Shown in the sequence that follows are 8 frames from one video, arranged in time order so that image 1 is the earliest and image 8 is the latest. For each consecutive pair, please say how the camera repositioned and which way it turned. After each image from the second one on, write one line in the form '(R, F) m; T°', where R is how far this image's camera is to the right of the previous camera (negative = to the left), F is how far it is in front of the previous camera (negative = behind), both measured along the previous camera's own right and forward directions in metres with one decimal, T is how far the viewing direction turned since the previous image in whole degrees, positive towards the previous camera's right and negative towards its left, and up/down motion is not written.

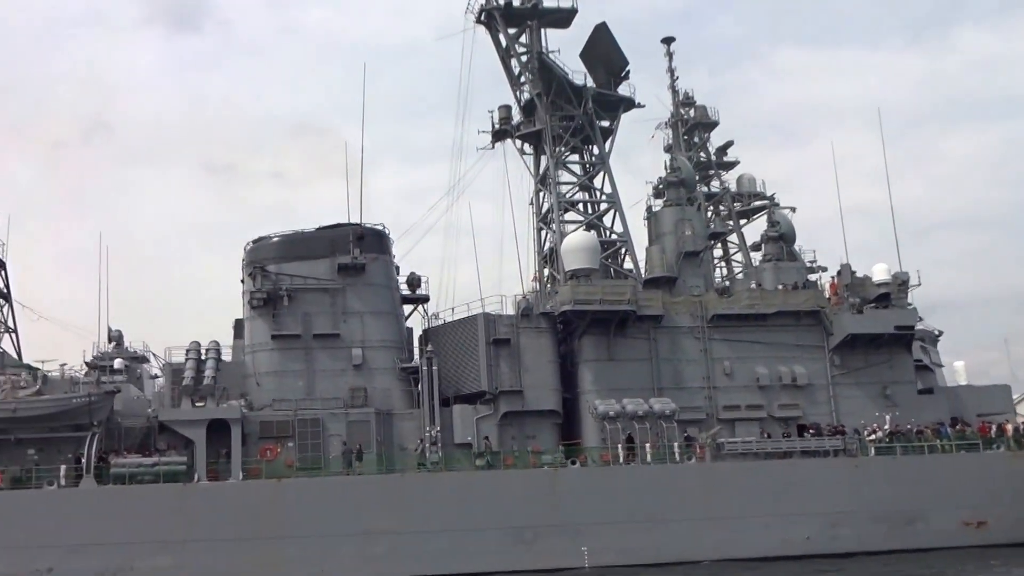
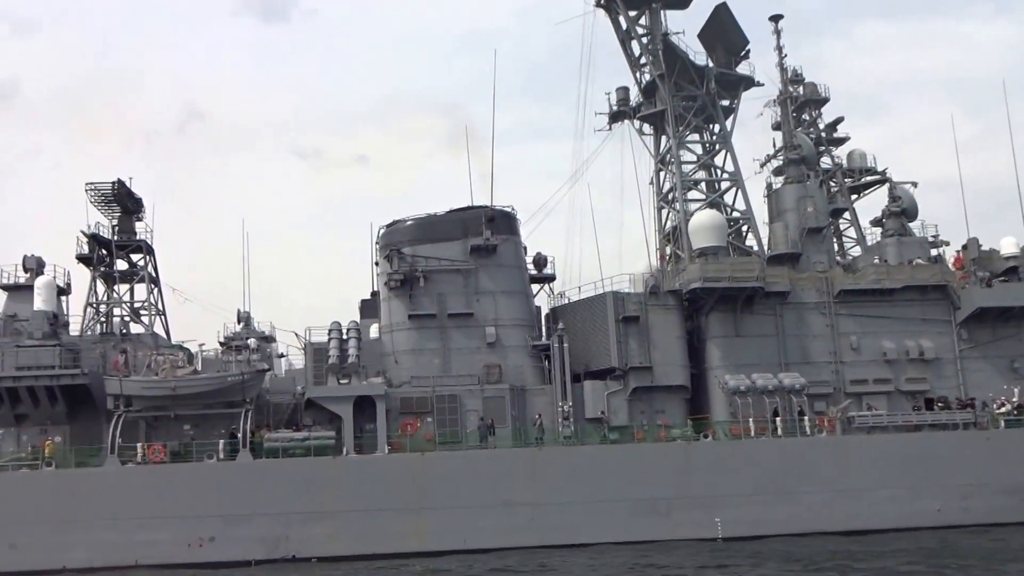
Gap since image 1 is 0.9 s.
(-2.9, -0.5) m; -2°
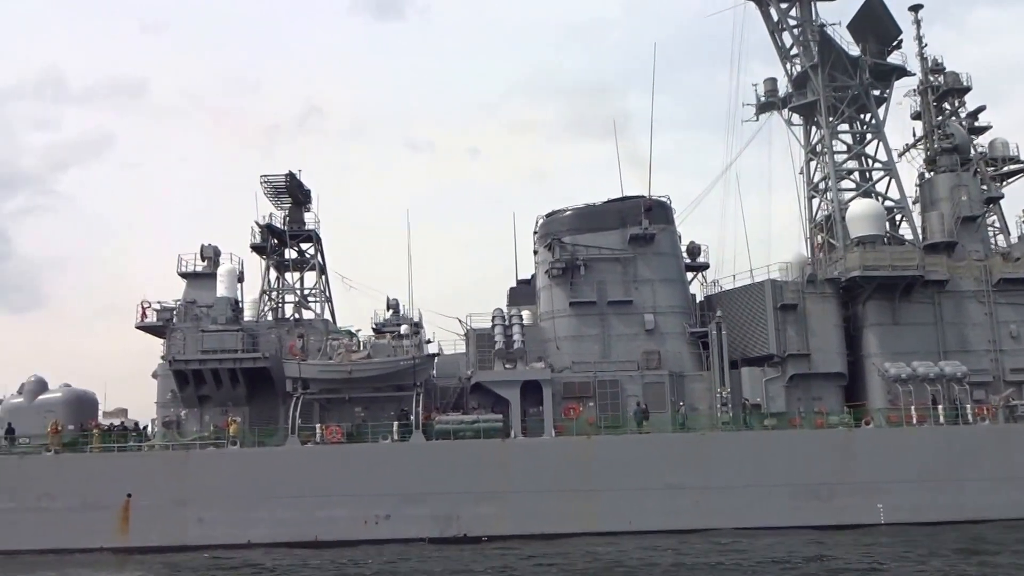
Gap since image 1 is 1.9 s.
(-3.9, -0.5) m; -2°
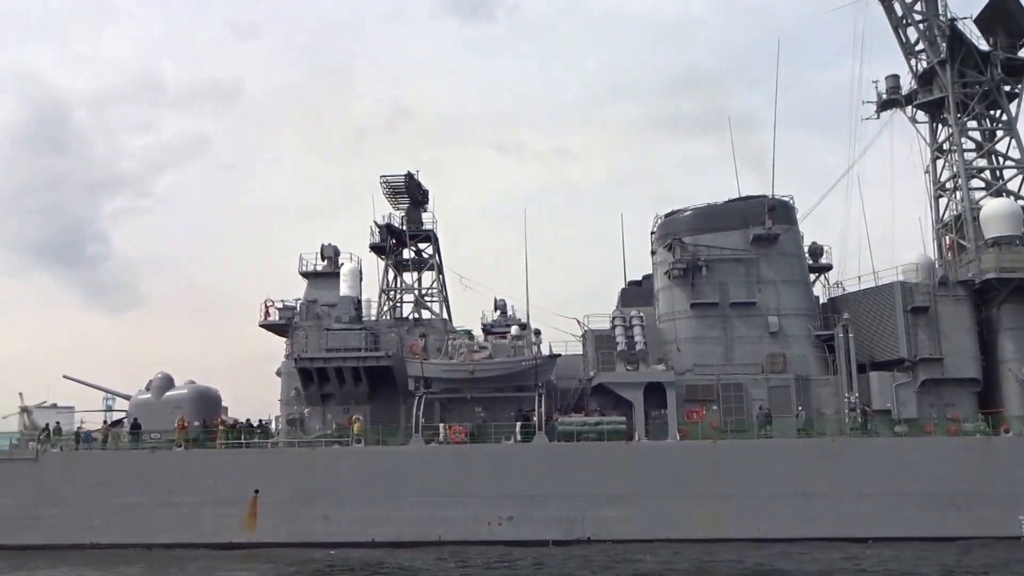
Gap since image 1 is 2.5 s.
(-2.6, +0.1) m; -2°
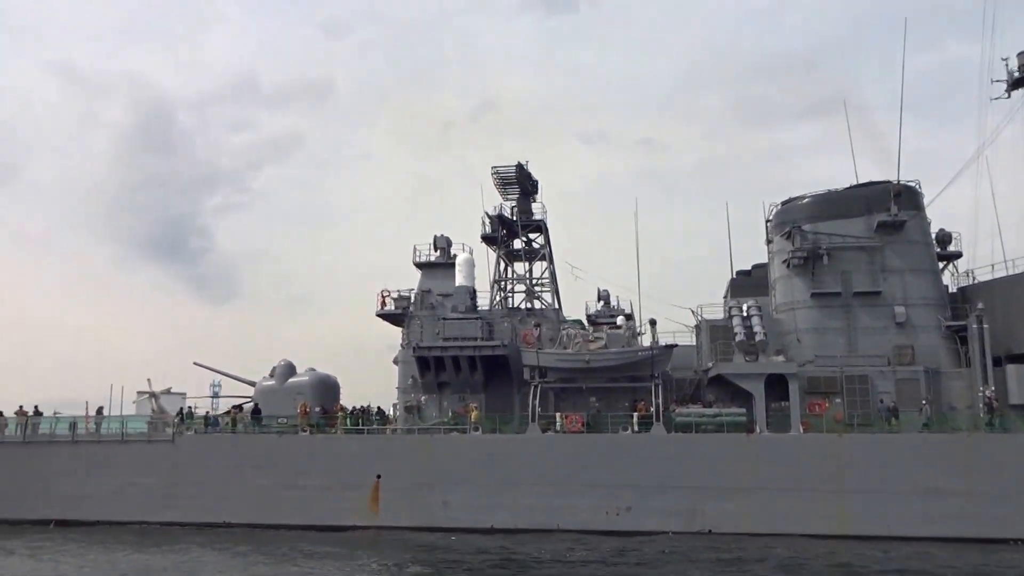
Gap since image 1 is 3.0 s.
(-1.8, -0.1) m; -4°
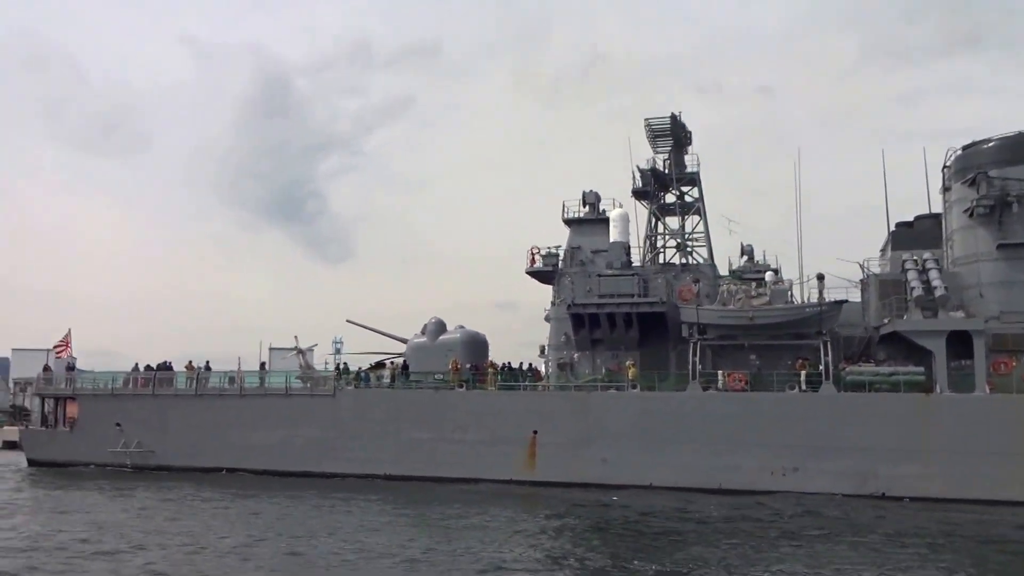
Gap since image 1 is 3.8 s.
(-2.7, +0.3) m; -5°
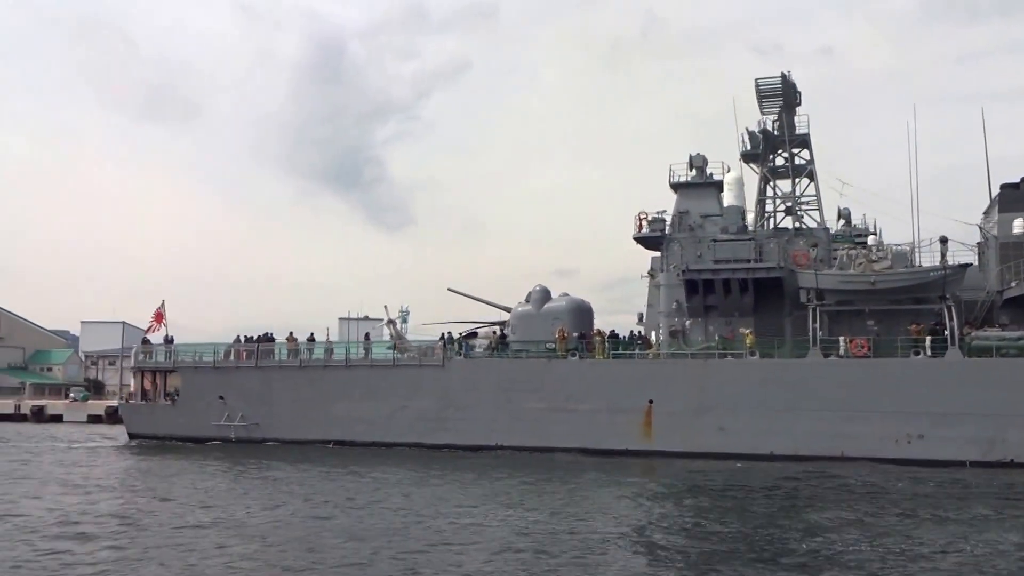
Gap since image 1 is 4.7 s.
(-3.0, +0.4) m; 0°
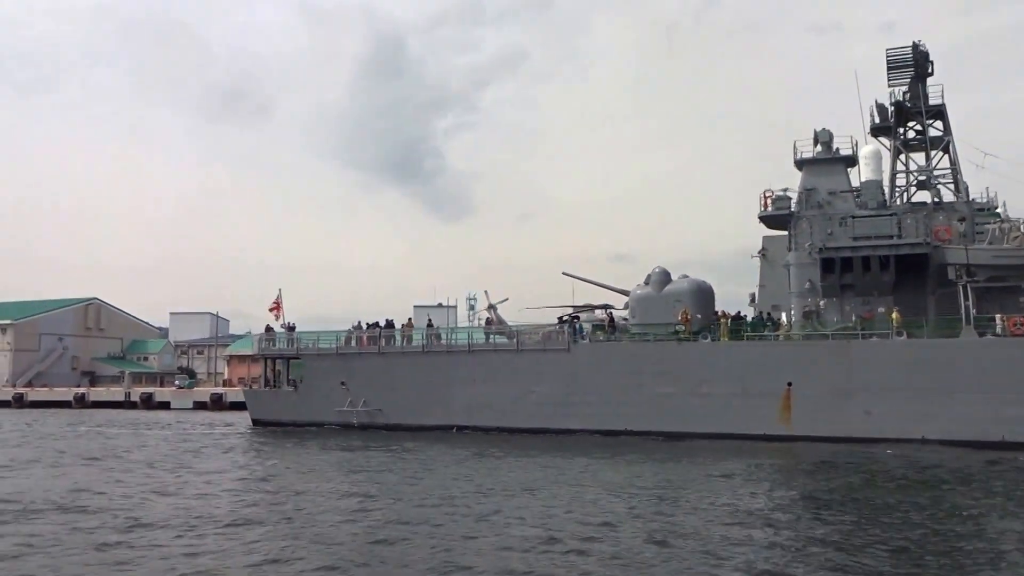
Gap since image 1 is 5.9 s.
(-2.5, +0.3) m; -3°
